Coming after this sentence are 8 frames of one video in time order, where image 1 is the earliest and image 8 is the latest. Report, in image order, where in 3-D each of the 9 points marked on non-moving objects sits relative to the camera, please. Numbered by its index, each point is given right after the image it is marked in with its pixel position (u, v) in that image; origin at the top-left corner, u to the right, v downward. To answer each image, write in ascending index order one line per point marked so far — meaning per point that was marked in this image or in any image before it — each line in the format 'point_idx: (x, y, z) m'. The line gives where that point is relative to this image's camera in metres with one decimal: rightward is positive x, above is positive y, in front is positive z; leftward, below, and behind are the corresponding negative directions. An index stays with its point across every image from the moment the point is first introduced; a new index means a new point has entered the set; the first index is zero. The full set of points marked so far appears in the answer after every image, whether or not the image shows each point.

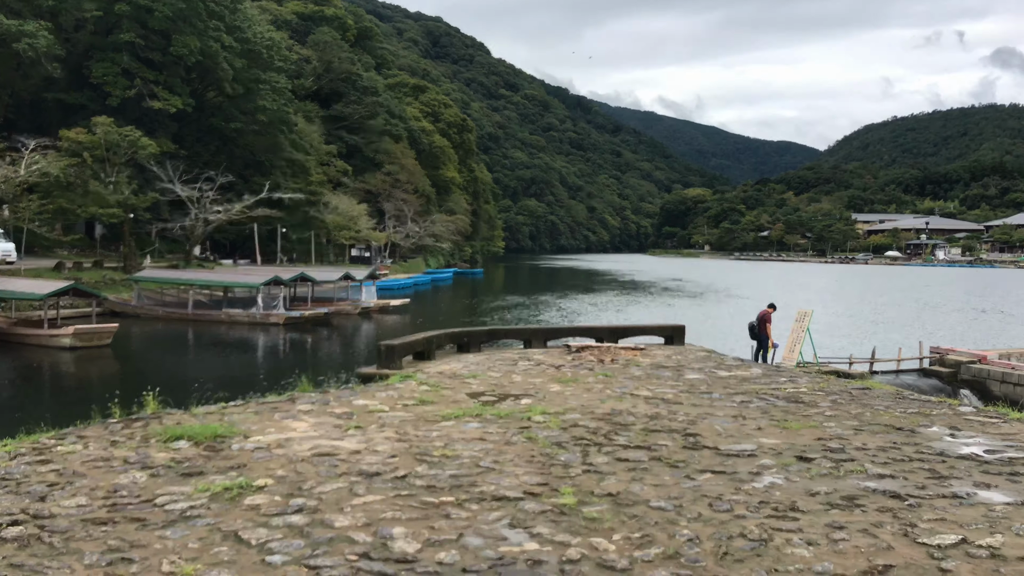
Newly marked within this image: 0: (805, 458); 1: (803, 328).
0: (+2.5, -1.4, +7.8) m
1: (+5.3, -0.7, +16.8) m
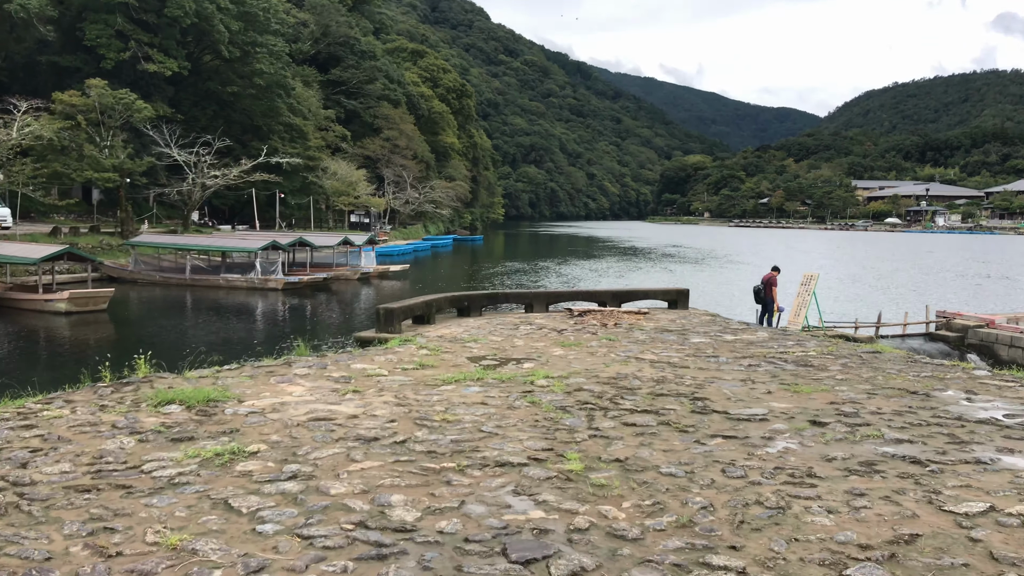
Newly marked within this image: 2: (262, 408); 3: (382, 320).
0: (+2.5, -1.1, +7.5) m
1: (+5.3, -0.1, +16.5) m
2: (-2.1, -1.0, +7.8) m
3: (-1.8, -0.4, +12.4) m
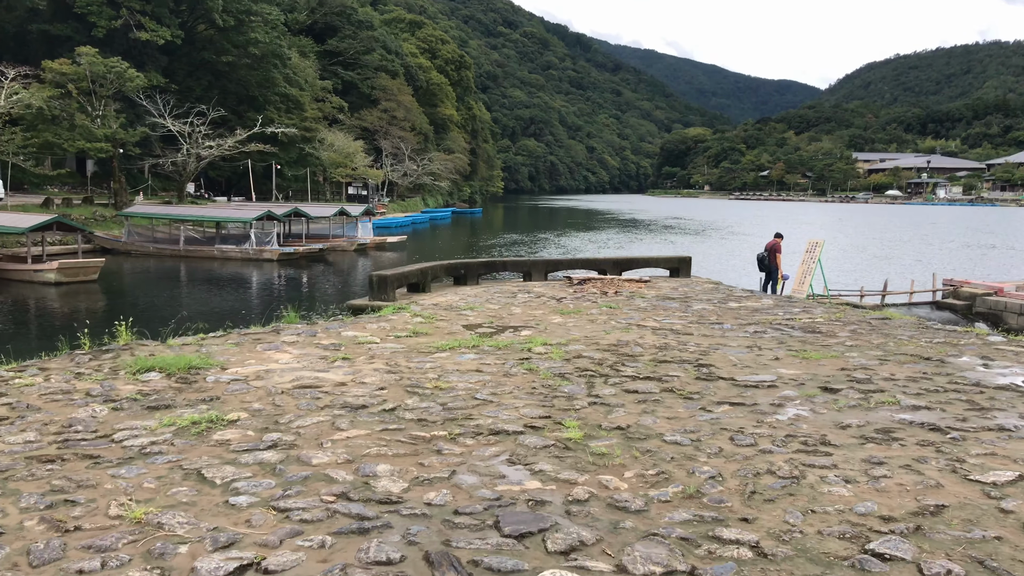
0: (+2.5, -0.8, +7.2) m
1: (+5.3, +0.5, +16.1) m
2: (-2.2, -0.7, +7.4) m
3: (-1.8, 0.0, +12.0) m
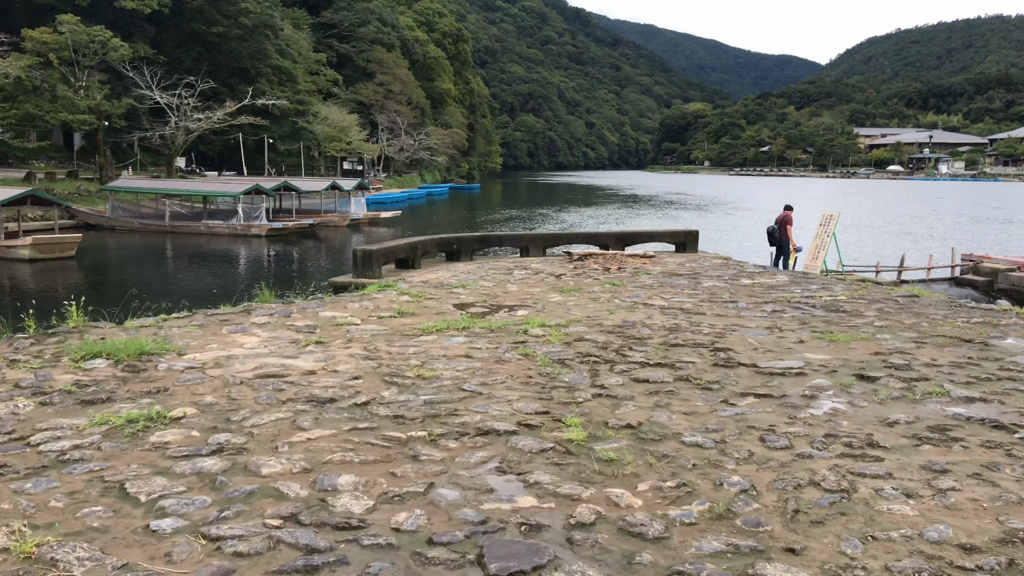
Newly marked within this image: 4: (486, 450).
0: (+2.4, -0.6, +6.3) m
1: (+5.3, +0.9, +15.2) m
2: (-2.2, -0.5, +6.6) m
3: (-1.9, +0.3, +11.1) m
4: (-0.1, -0.8, +4.6) m
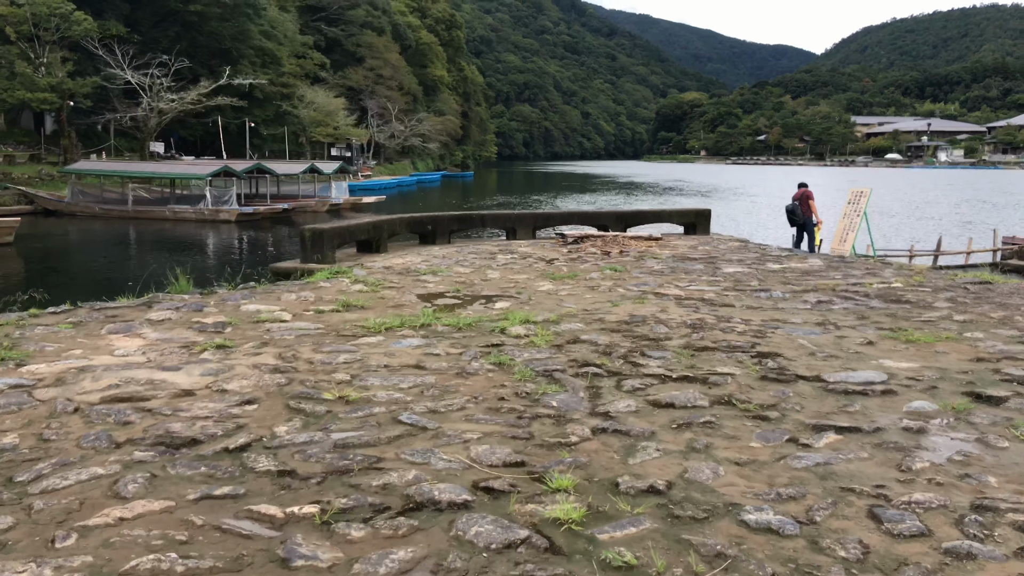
0: (+2.3, -0.5, +4.4) m
1: (+5.0, +1.1, +13.3) m
2: (-2.4, -0.5, +4.6) m
3: (-2.1, +0.4, +9.2) m
4: (-0.3, -0.7, +2.7) m
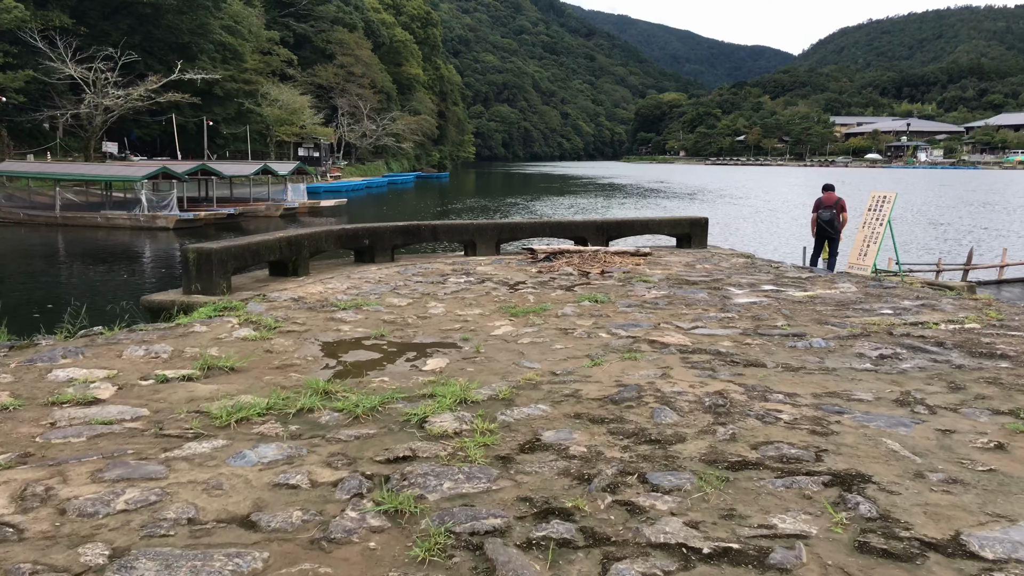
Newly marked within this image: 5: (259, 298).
0: (+2.0, -0.8, +2.3) m
1: (+4.6, +0.8, +11.2) m
2: (-2.7, -0.8, +2.5) m
3: (-2.4, +0.1, +7.0) m
4: (-0.5, -1.0, +0.5) m
5: (-1.9, -0.1, +7.1) m
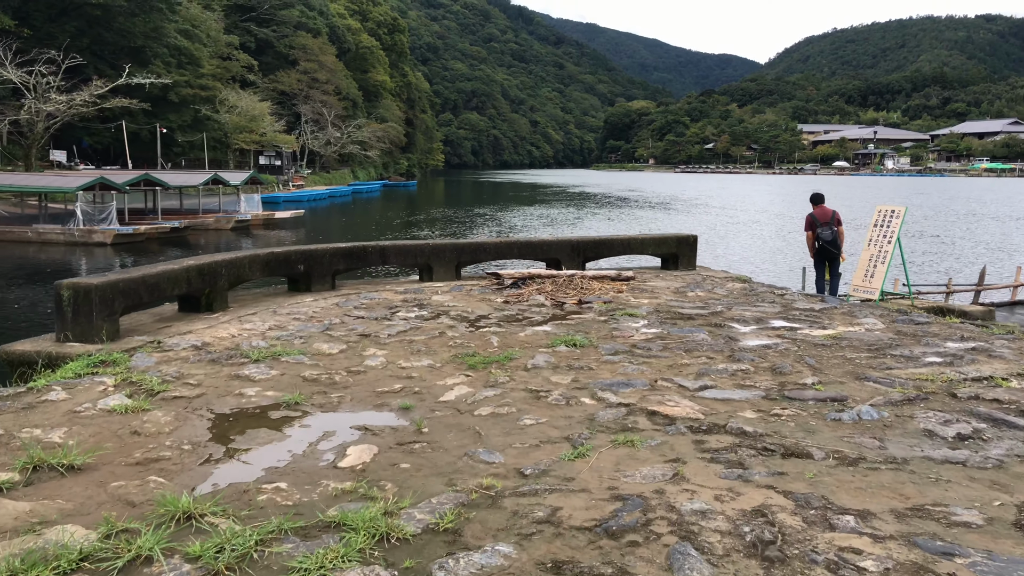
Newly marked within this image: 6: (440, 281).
0: (+1.9, -1.0, +1.0) m
1: (+4.1, +0.6, +10.0) m
2: (-2.8, -1.0, +1.0) m
3: (-2.7, -0.2, +5.6) m
4: (-0.6, -1.2, -0.9) m
5: (-2.2, -0.3, +5.7) m
6: (-0.7, +0.1, +9.0) m
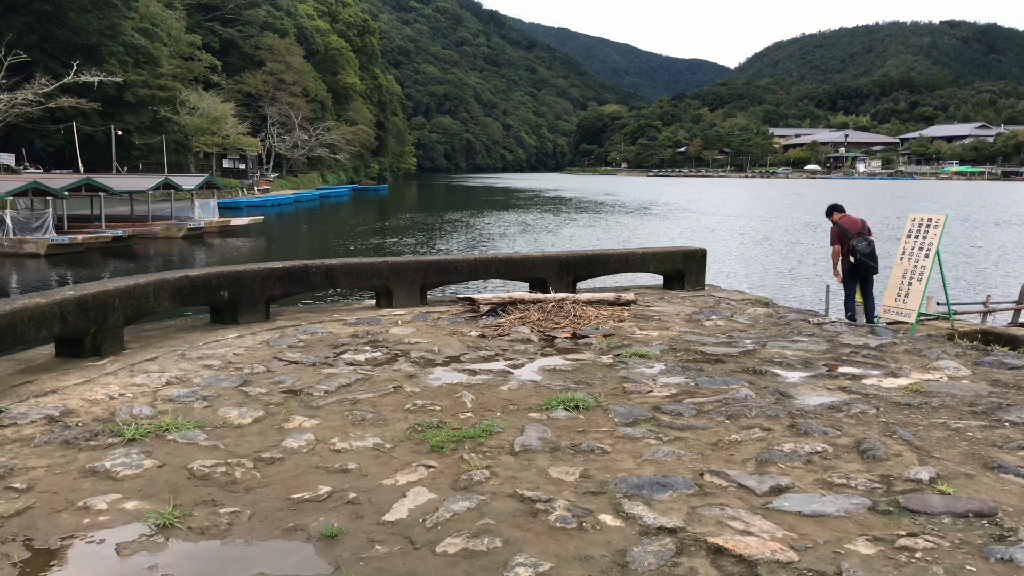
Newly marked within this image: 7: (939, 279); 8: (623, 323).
0: (+1.9, -1.2, -0.5) m
1: (+3.9, +0.4, +8.6) m
2: (-2.7, -1.2, -0.6) m
3: (-2.8, -0.4, +4.0) m
4: (-0.5, -1.4, -2.4) m
5: (-2.3, -0.6, +4.1) m
6: (-0.9, -0.1, +7.5) m
7: (+8.0, +0.5, +18.1) m
8: (+0.8, -0.3, +6.6) m
